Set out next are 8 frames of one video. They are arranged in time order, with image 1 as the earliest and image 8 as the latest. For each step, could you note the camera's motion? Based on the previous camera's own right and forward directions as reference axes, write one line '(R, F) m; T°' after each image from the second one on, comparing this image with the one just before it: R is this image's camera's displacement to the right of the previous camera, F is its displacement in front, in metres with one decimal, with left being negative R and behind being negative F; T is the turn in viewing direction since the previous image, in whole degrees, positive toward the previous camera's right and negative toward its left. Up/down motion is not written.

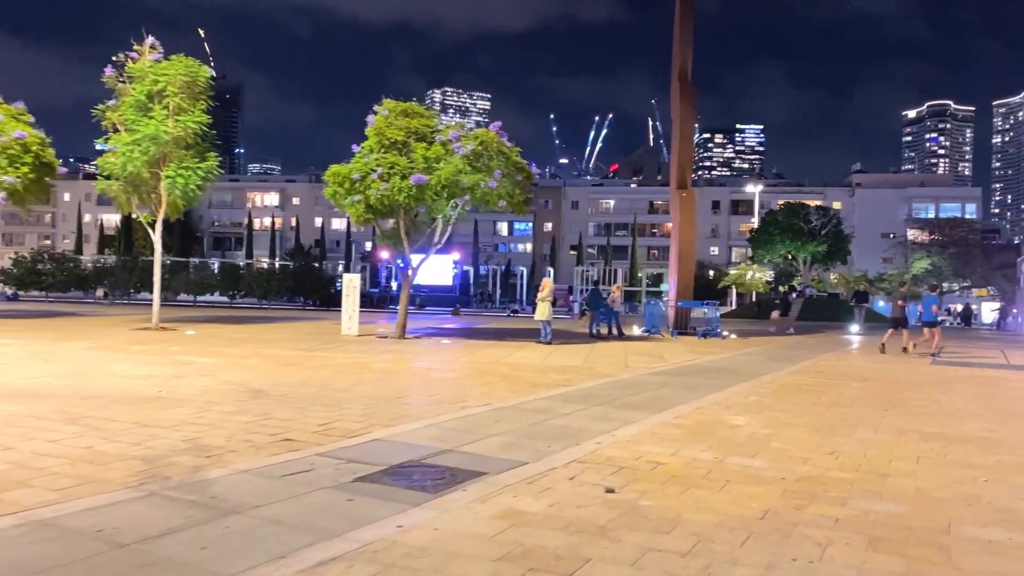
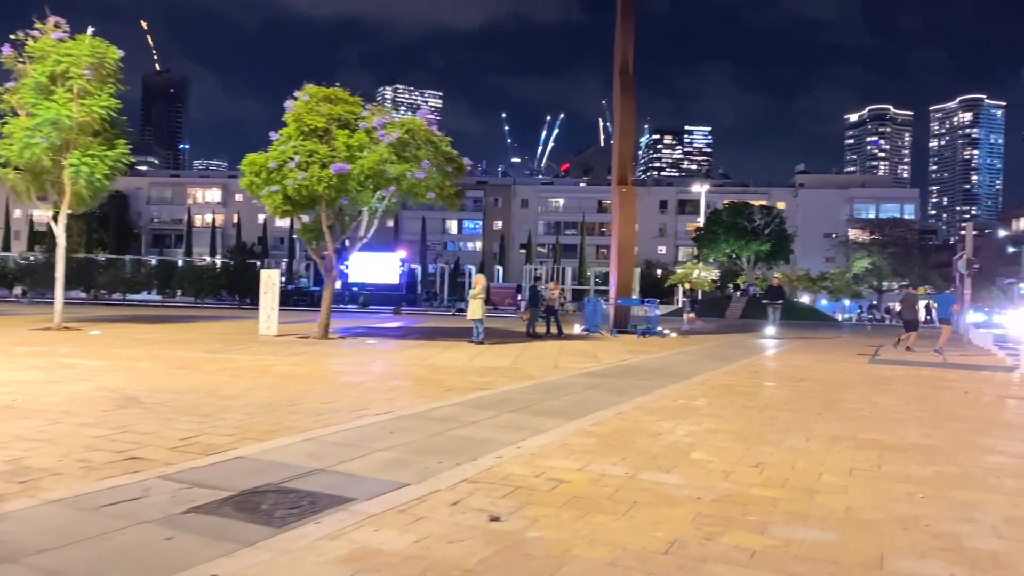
(+0.6, +1.0) m; +3°
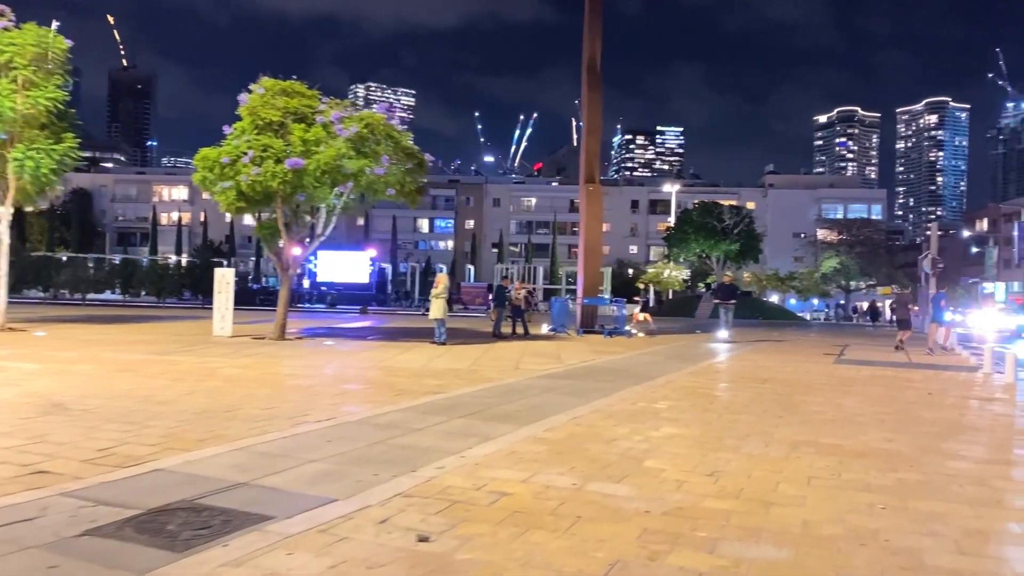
(+0.3, +0.4) m; +2°
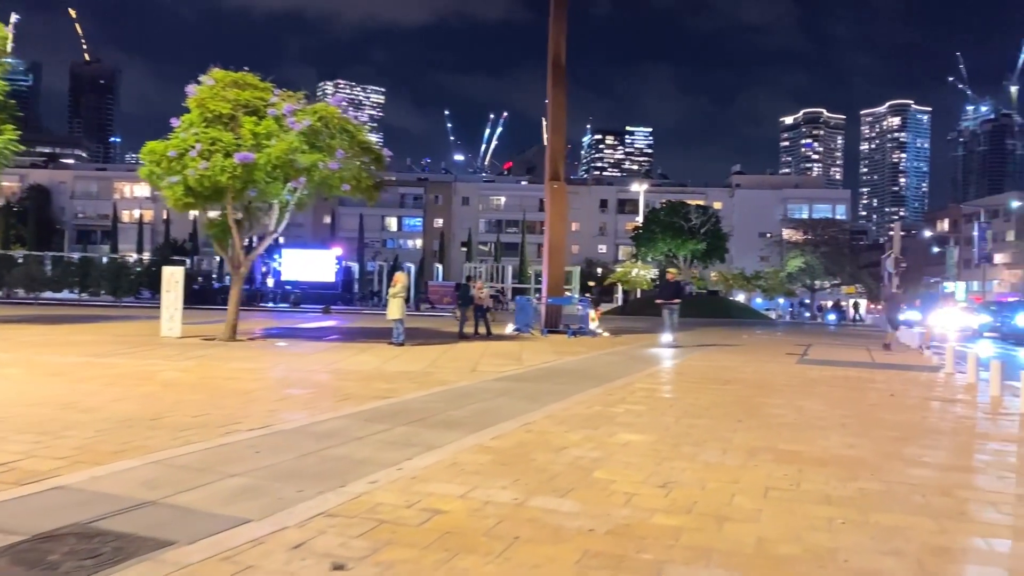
(+0.3, +0.5) m; +2°
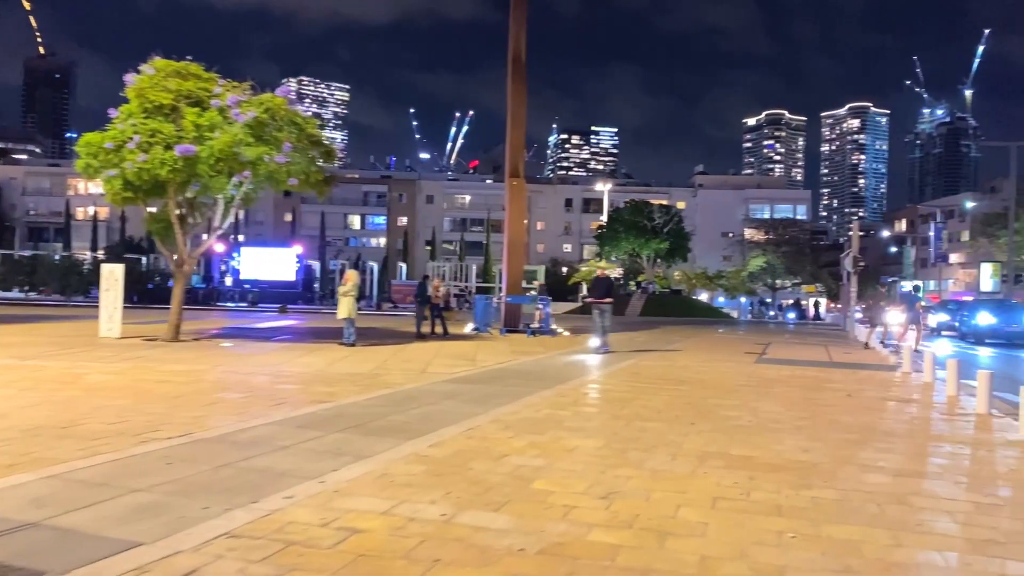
(+0.3, +0.5) m; +2°
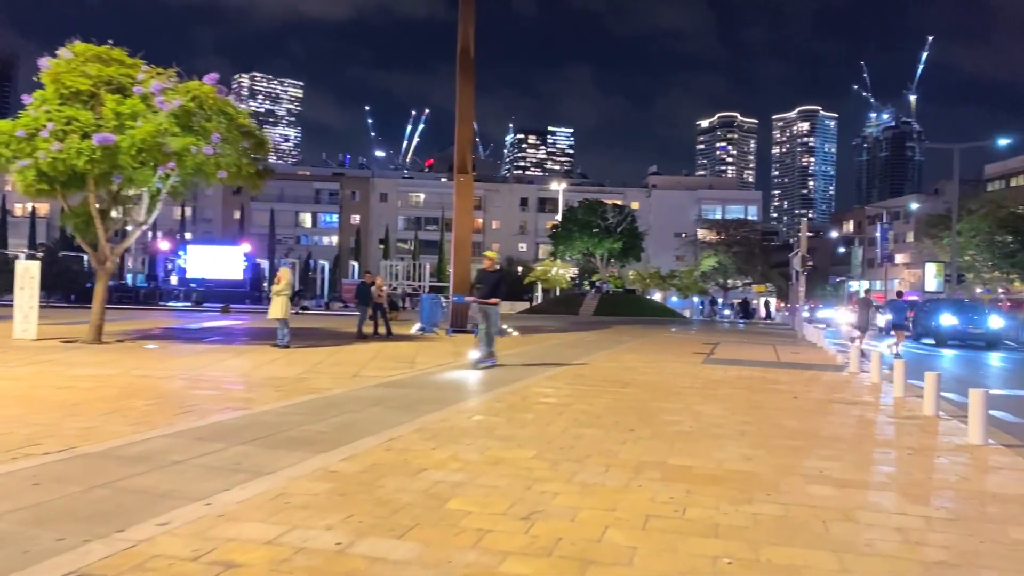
(+0.3, +0.6) m; +3°
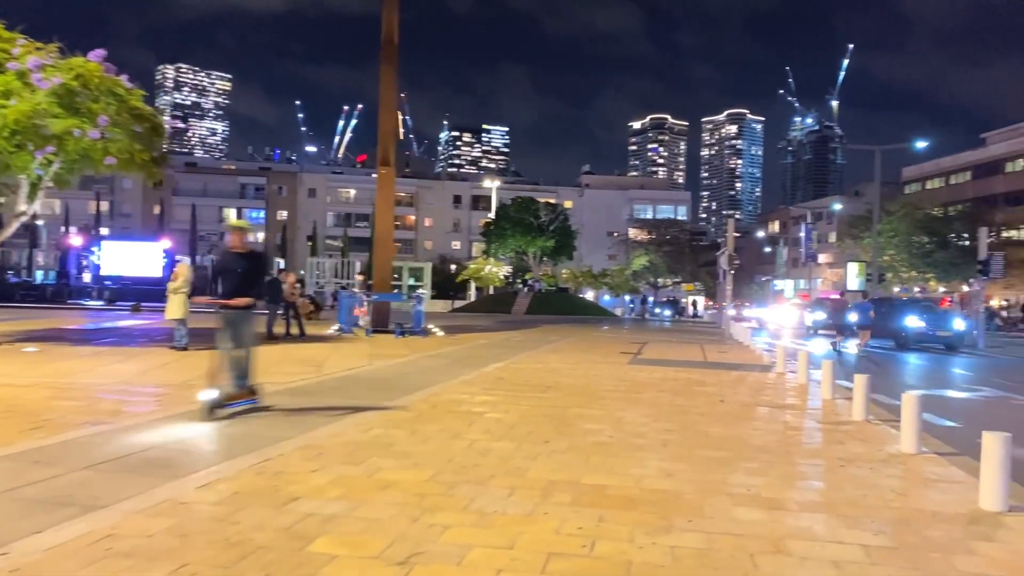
(+0.3, +0.9) m; +5°
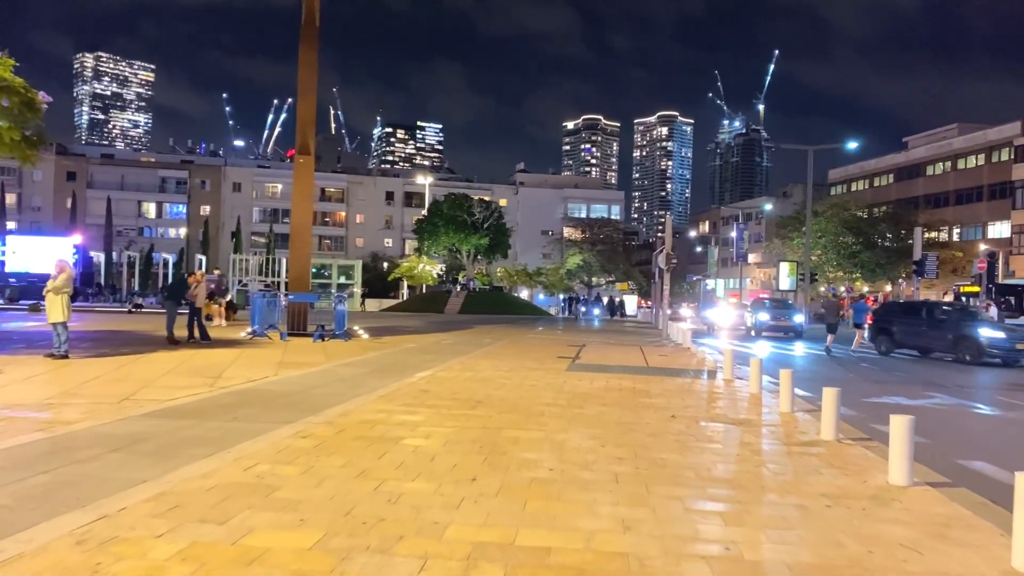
(+0.1, +1.5) m; +5°
